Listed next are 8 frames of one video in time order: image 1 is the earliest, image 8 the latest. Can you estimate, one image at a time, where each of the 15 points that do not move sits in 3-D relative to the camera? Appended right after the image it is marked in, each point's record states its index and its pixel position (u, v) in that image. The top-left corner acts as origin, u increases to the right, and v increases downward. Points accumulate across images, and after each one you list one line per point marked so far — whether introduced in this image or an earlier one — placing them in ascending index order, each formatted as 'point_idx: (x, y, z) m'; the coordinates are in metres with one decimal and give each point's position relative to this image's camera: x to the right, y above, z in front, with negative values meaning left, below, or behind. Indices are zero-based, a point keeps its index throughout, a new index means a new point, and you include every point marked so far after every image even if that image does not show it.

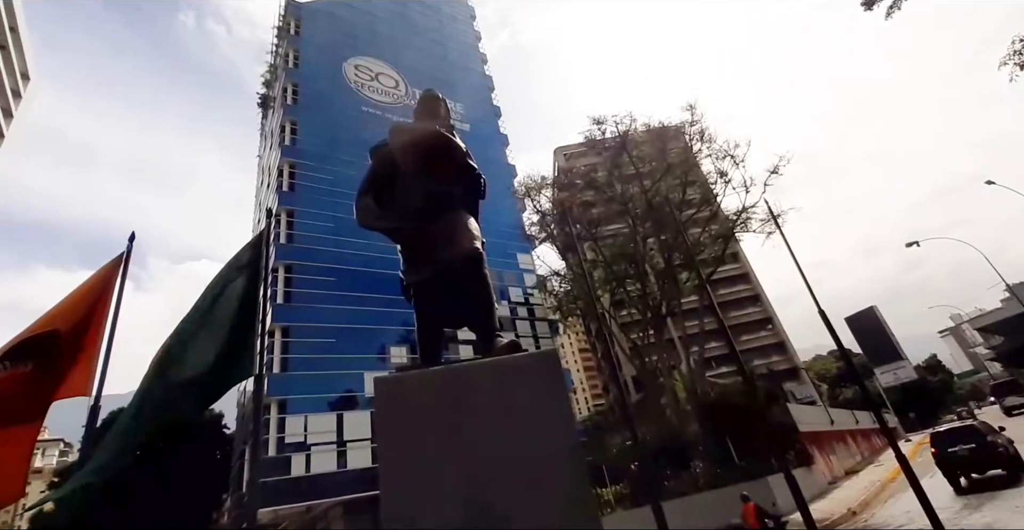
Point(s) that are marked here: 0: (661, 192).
0: (+5.7, +2.8, +17.0) m
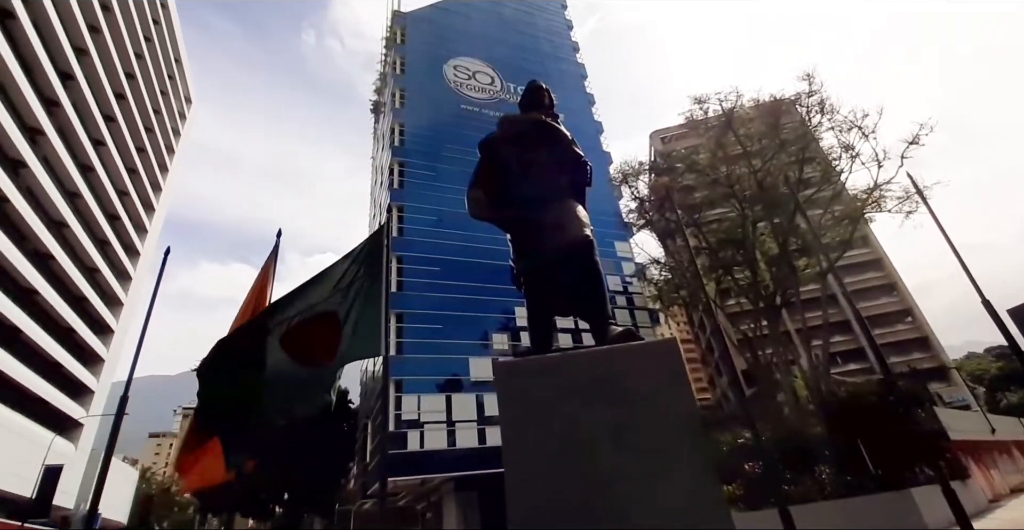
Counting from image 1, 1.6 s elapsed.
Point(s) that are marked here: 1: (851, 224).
0: (+9.2, +3.3, +15.6) m
1: (+11.6, +1.4, +15.0) m
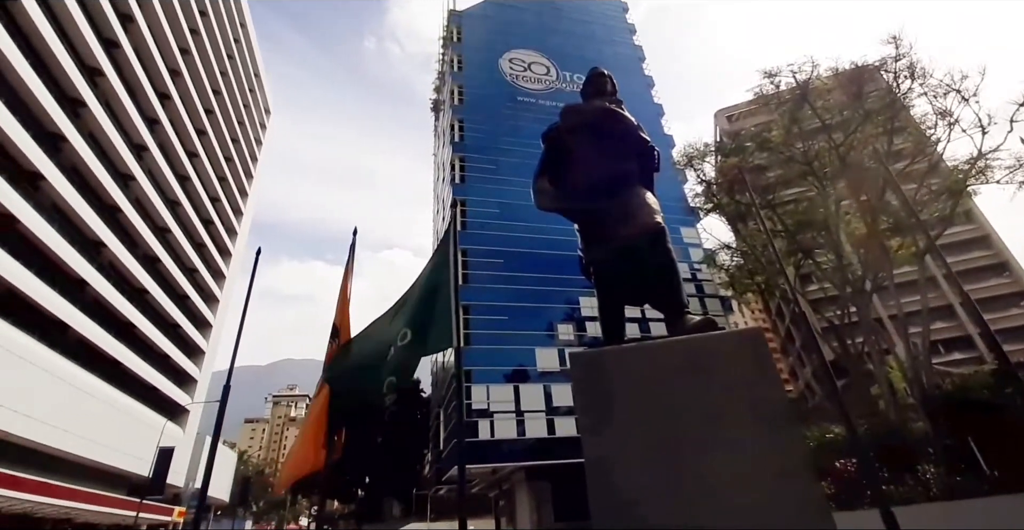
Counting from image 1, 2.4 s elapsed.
0: (+11.2, +3.9, +14.4) m
1: (+13.6, +2.1, +13.5) m
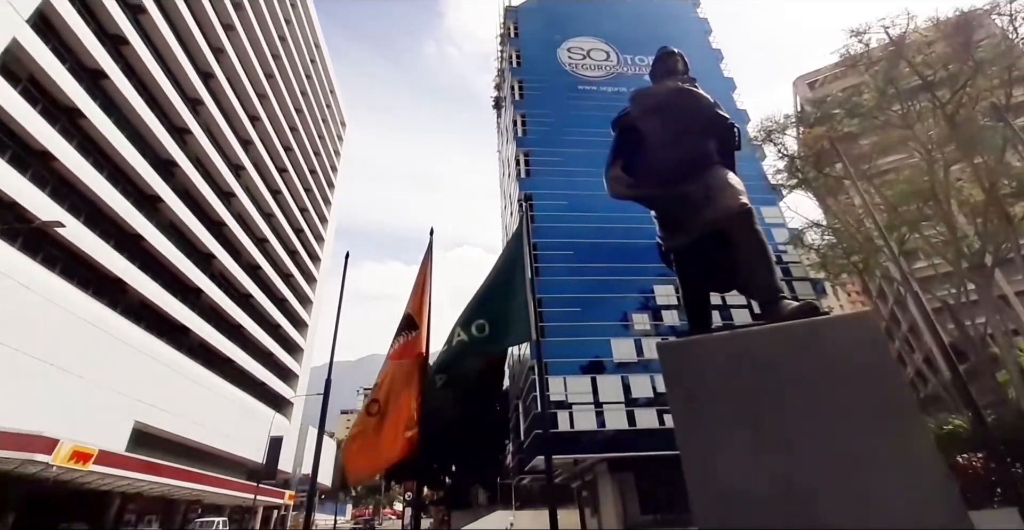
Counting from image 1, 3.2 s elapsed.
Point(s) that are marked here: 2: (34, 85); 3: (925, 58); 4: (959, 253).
0: (+13.2, +4.7, +12.8) m
1: (+15.6, +3.0, +11.7) m
2: (-19.3, +7.1, +18.0) m
3: (+12.6, +6.3, +13.4) m
4: (+12.9, +0.3, +12.6) m
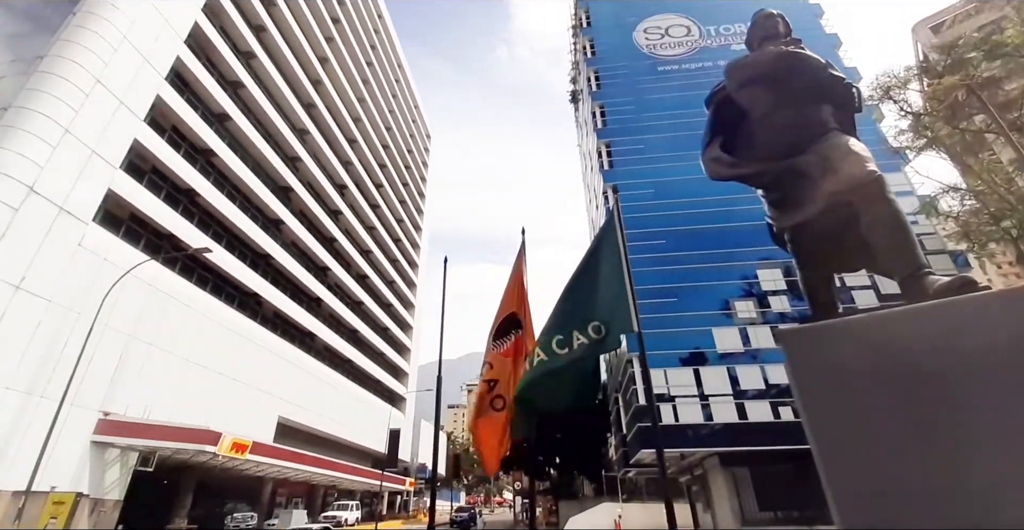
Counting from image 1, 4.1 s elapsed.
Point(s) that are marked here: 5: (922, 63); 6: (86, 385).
0: (+15.3, +5.8, +10.4) m
1: (+17.6, +4.2, +8.9) m
2: (-15.9, +6.1, +21.1) m
3: (+14.7, +7.3, +11.1) m
4: (+15.2, +1.4, +10.4) m
5: (+13.1, +6.5, +14.3) m
6: (-15.2, -4.5, +15.8) m
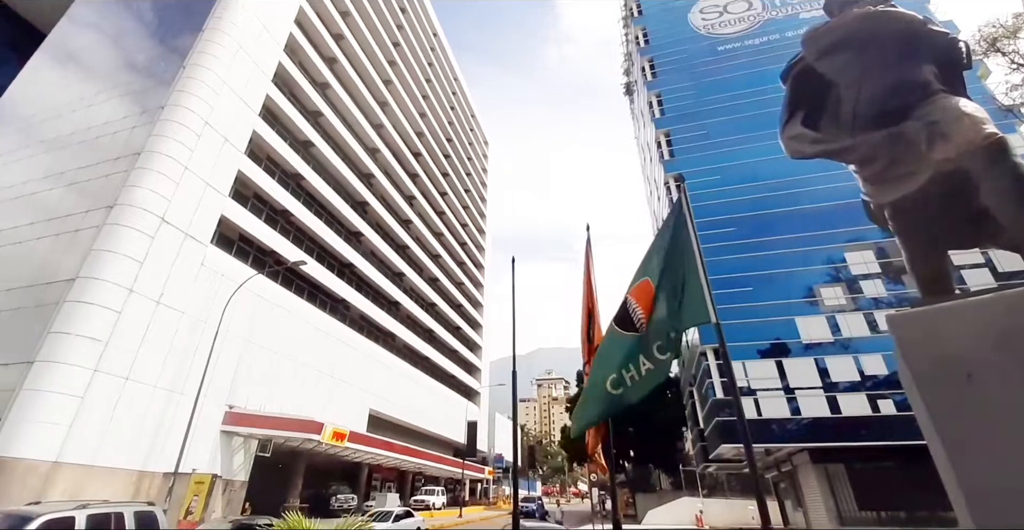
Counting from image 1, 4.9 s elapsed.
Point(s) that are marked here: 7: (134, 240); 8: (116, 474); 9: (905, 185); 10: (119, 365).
0: (+16.5, +6.6, +8.4) m
1: (+18.5, +5.1, +6.7) m
2: (-12.9, +5.6, +23.6) m
3: (+15.9, +8.1, +9.2) m
4: (+16.6, +2.2, +8.4) m
5: (+14.8, +7.2, +12.6) m
6: (-12.4, -5.1, +18.3) m
7: (-13.8, +0.9, +16.0) m
8: (-13.5, -7.1, +14.9) m
9: (+5.3, +1.1, +6.0) m
10: (-13.6, -3.5, +15.2) m
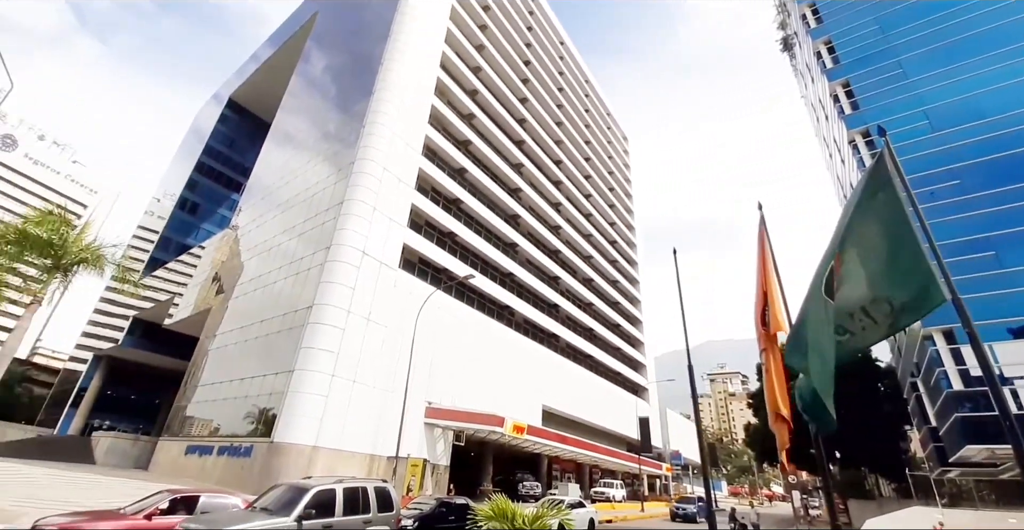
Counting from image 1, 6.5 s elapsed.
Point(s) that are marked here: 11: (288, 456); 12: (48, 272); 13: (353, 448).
0: (+18.0, +8.4, +3.4) m
1: (+19.6, +7.2, +1.0) m
2: (-4.8, +4.6, +27.0) m
3: (+17.6, +9.9, +4.3) m
4: (+18.6, +4.1, +3.3) m
5: (+17.7, +9.0, +7.8) m
6: (-4.8, -6.0, +21.6) m
7: (-7.5, -0.3, +20.0) m
8: (-6.7, -8.1, +18.7) m
9: (+7.3, +1.8, +4.5) m
10: (-7.1, -4.6, +19.1) m
11: (-8.6, -7.3, +16.9) m
12: (-14.8, -0.2, +14.0) m
13: (-6.8, -7.8, +18.7) m
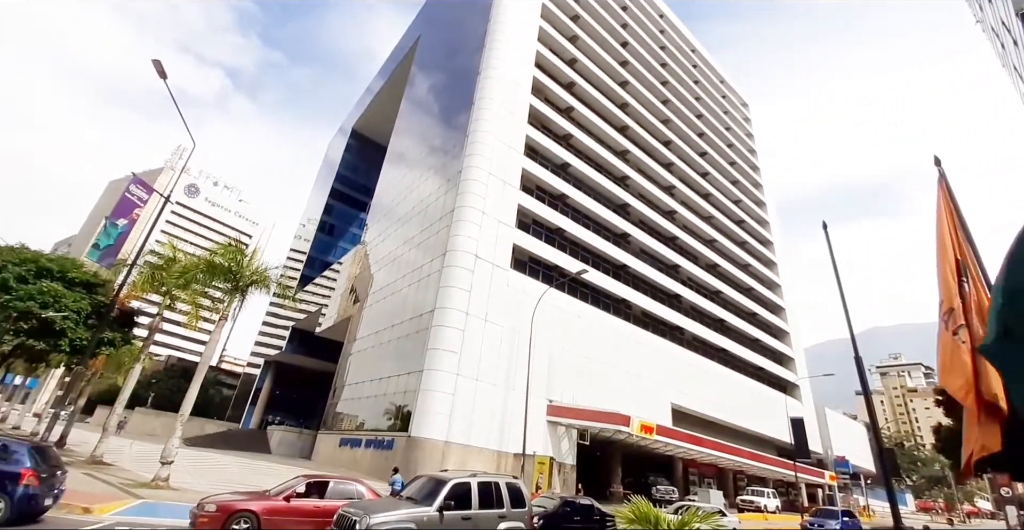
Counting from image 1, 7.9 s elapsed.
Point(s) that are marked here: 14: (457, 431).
0: (+17.7, +9.9, -1.5) m
1: (+18.8, +8.7, -4.1) m
2: (+1.6, +4.7, +26.9) m
3: (+17.4, +11.4, -0.4) m
4: (+18.6, +5.6, -1.7) m
5: (+18.4, +10.5, +2.9) m
6: (+1.1, -5.9, +21.7) m
7: (-2.4, -0.5, +20.8) m
8: (-1.3, -8.3, +19.3) m
9: (+8.2, +2.5, +2.2) m
10: (-1.8, -4.7, +19.9) m
11: (-3.6, -7.6, +18.1) m
12: (-10.8, -1.1, +16.7) m
13: (-1.3, -7.9, +19.3) m
14: (-2.3, -7.1, +18.8) m
